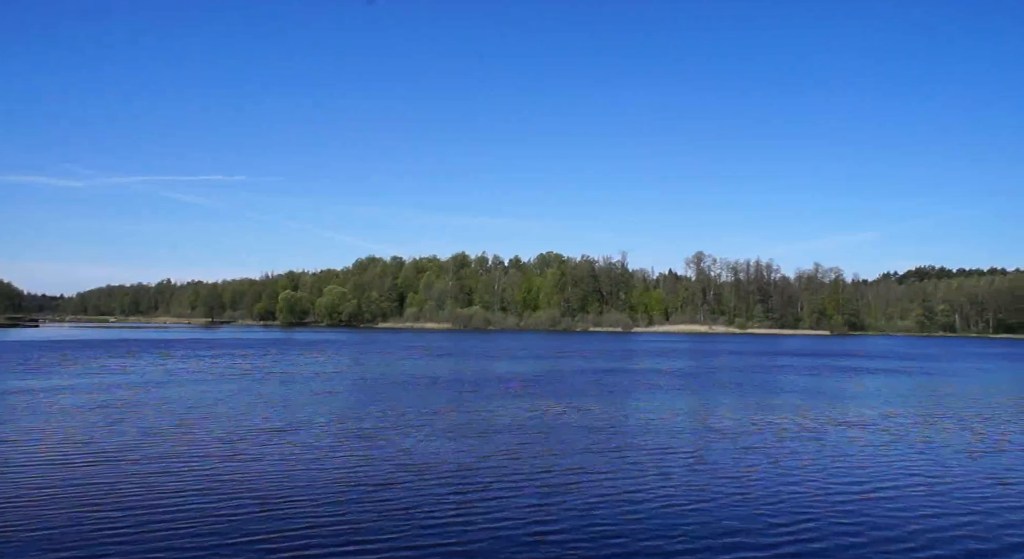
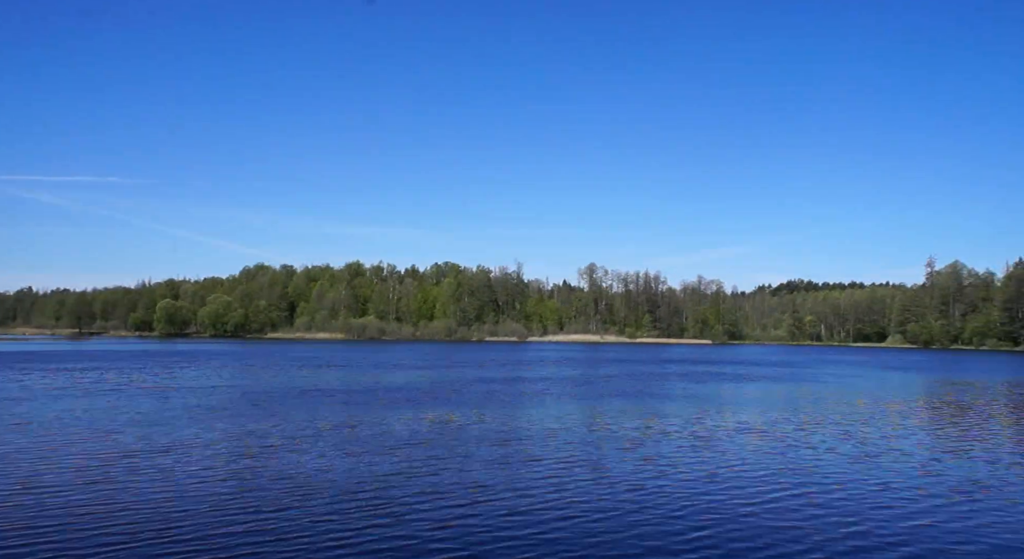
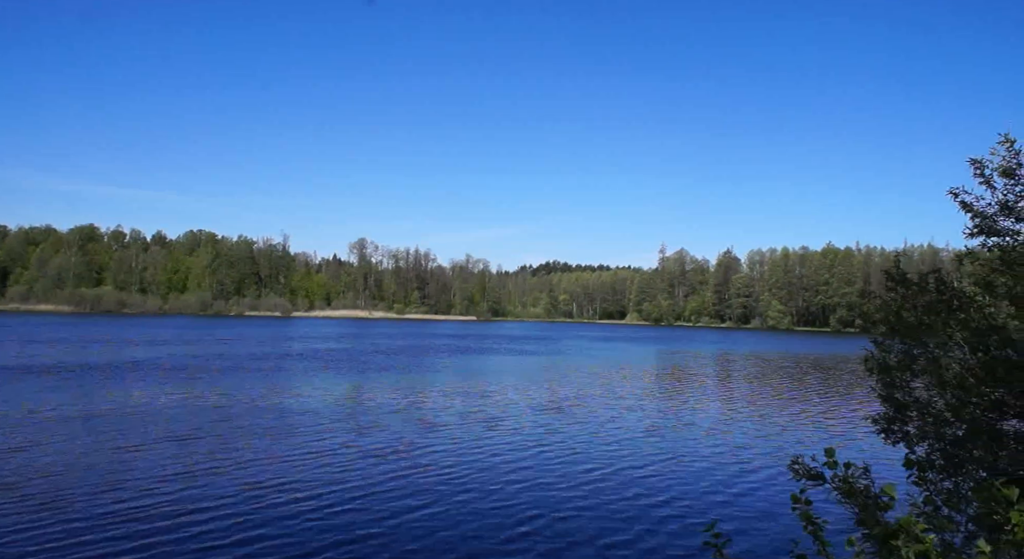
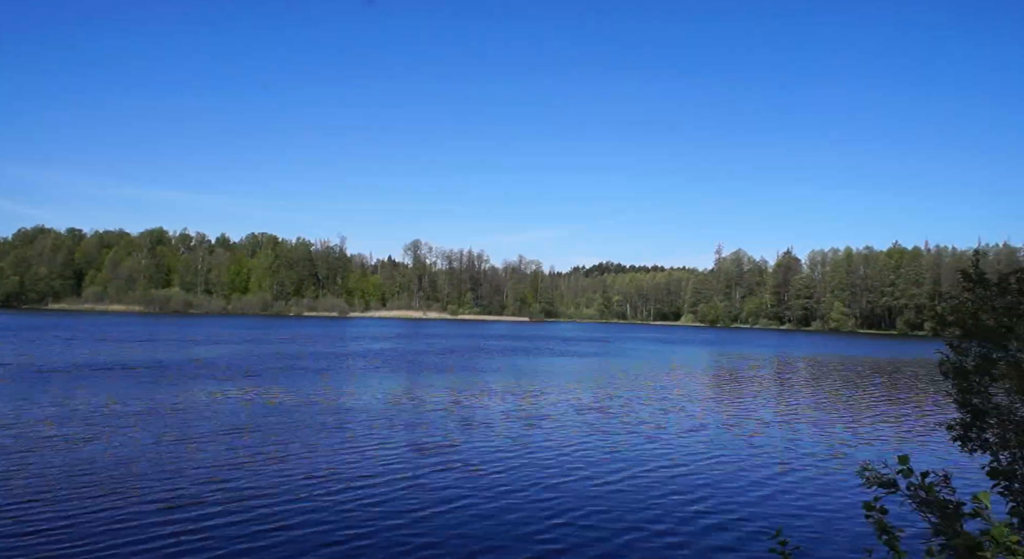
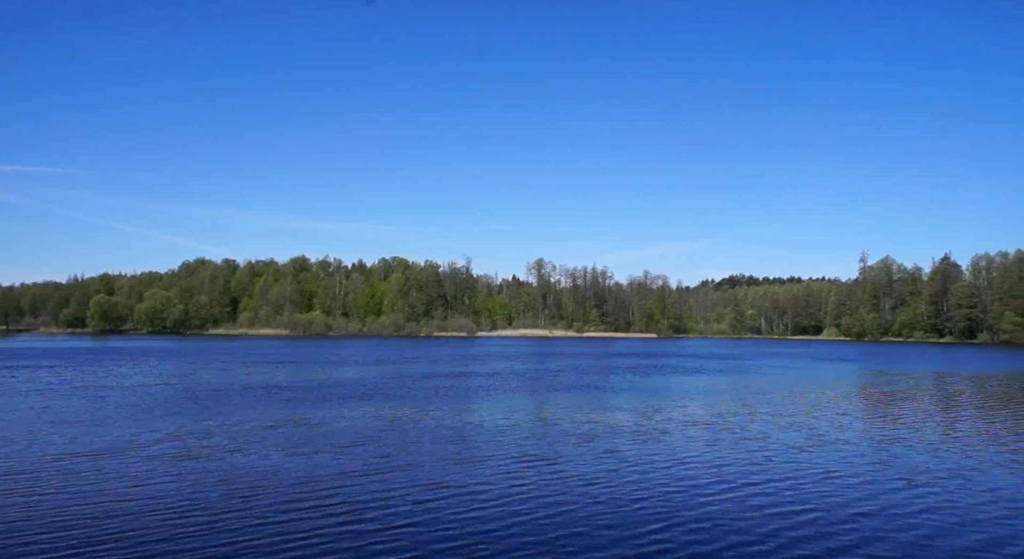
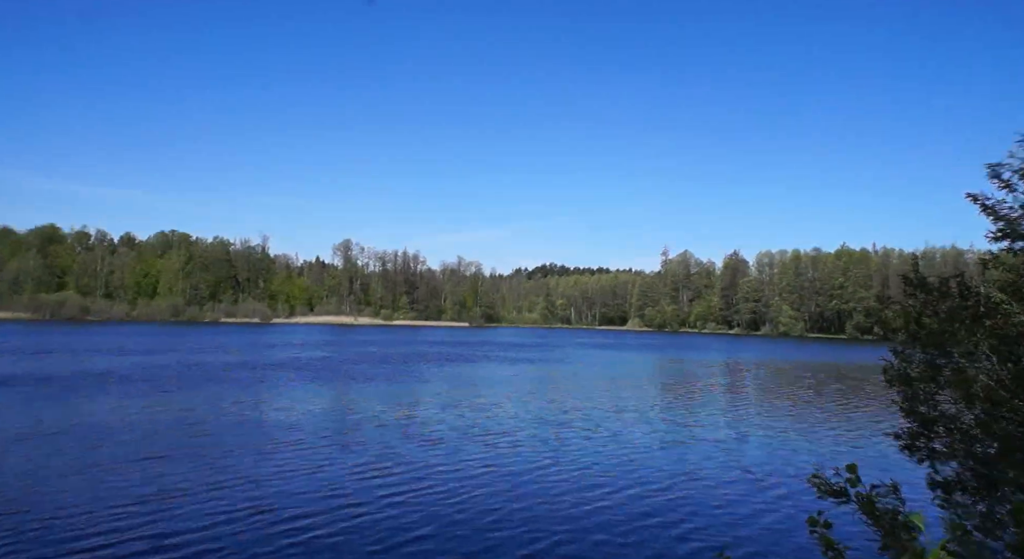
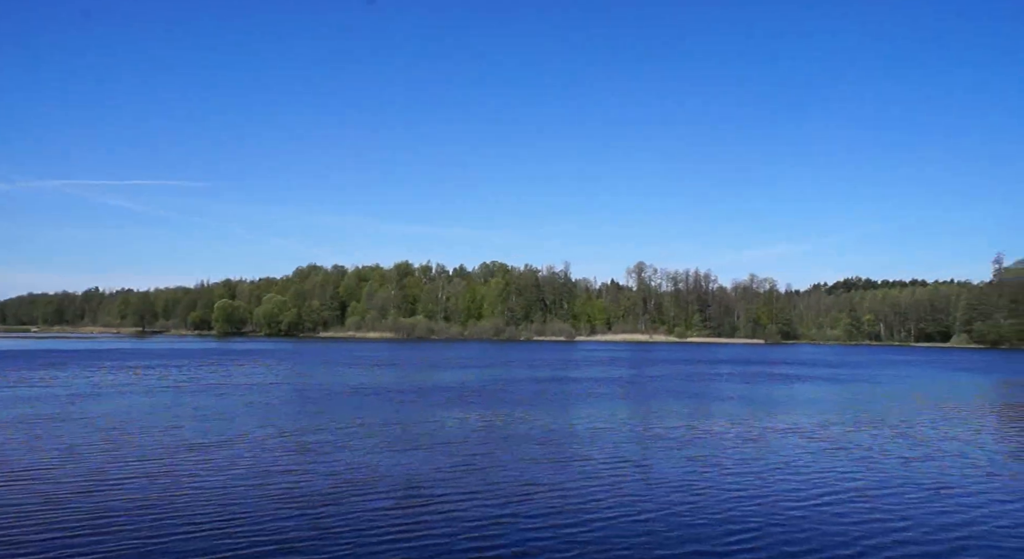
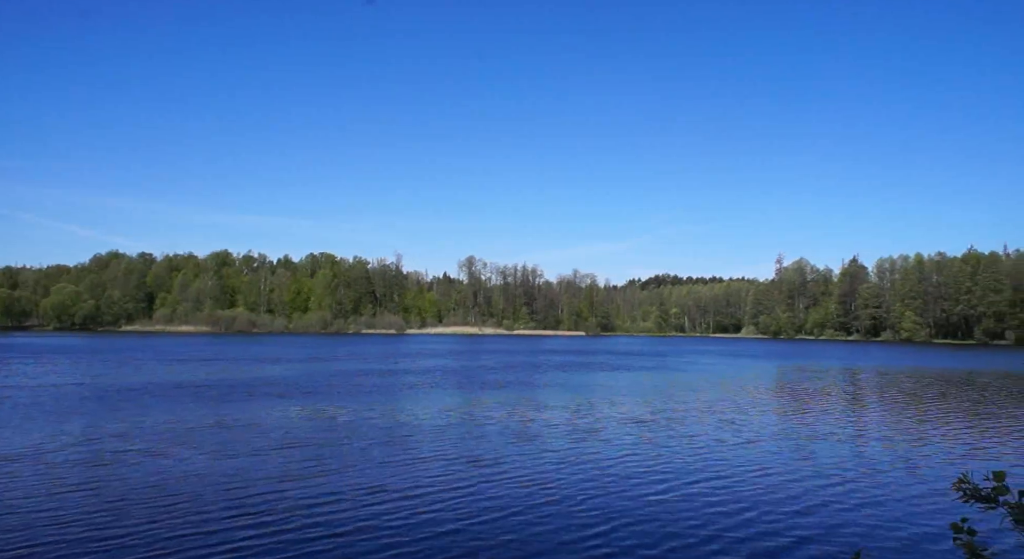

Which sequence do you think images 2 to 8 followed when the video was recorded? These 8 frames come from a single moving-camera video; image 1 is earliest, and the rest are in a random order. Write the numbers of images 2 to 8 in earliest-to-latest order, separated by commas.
7, 2, 5, 8, 4, 3, 6
